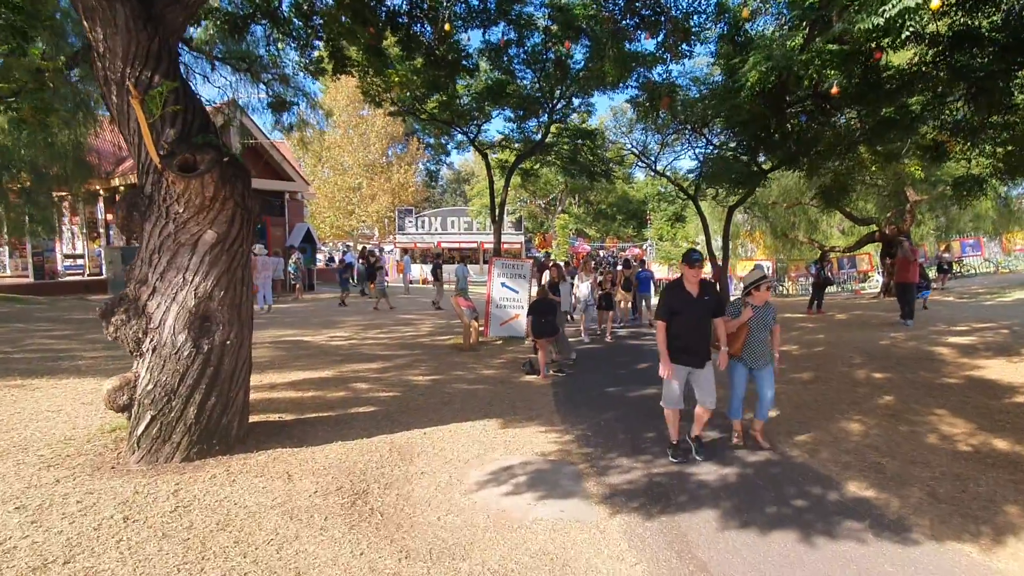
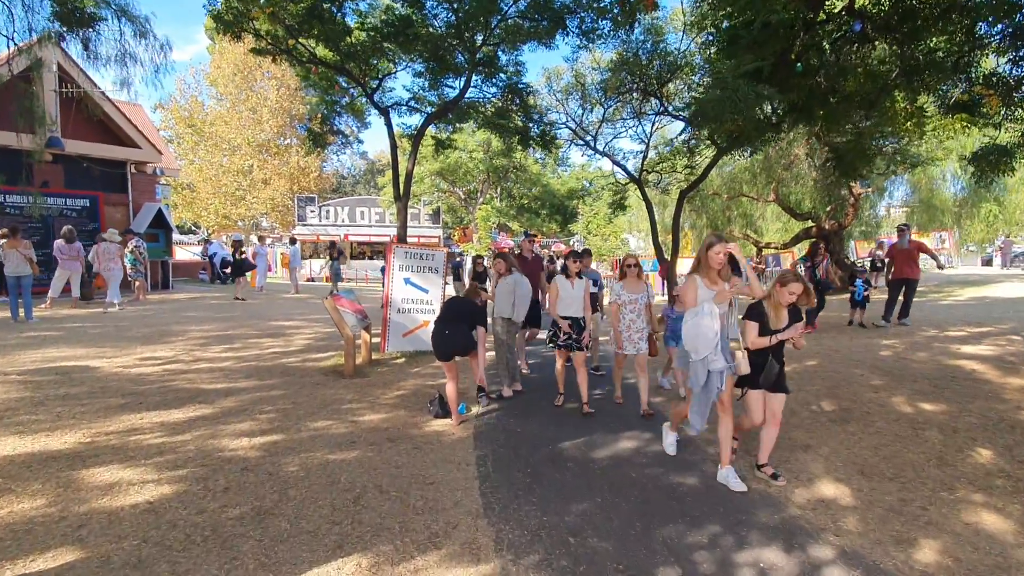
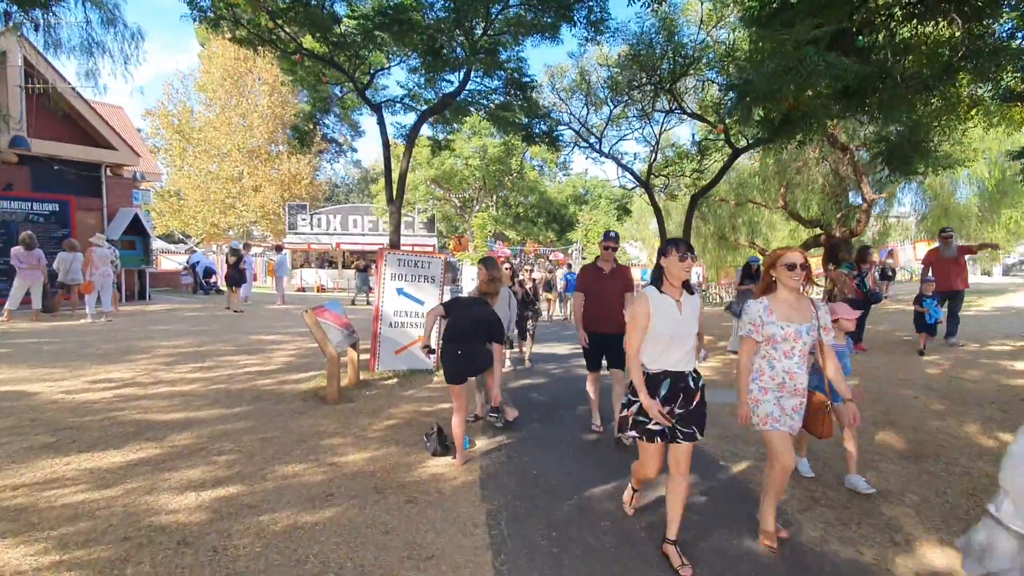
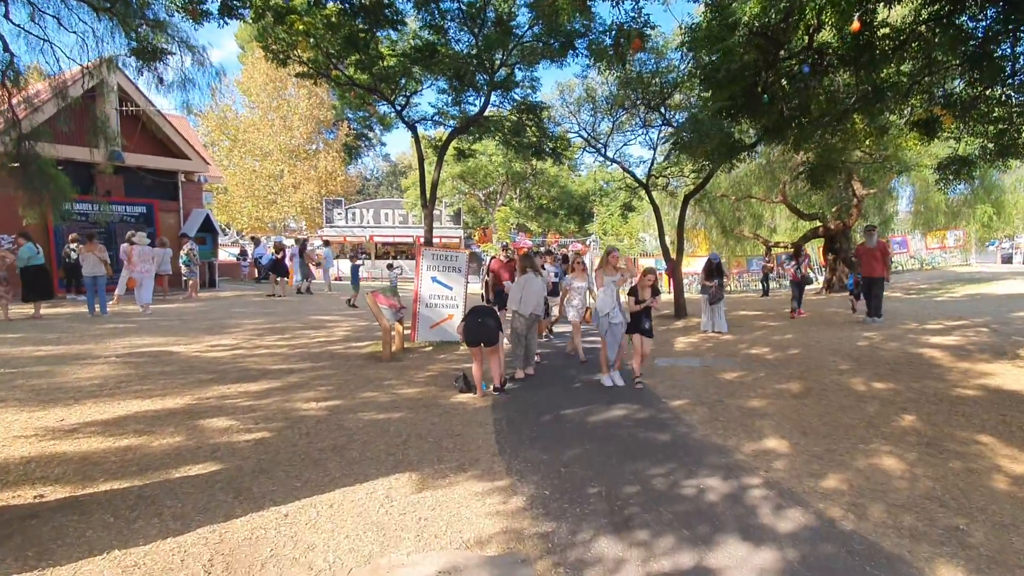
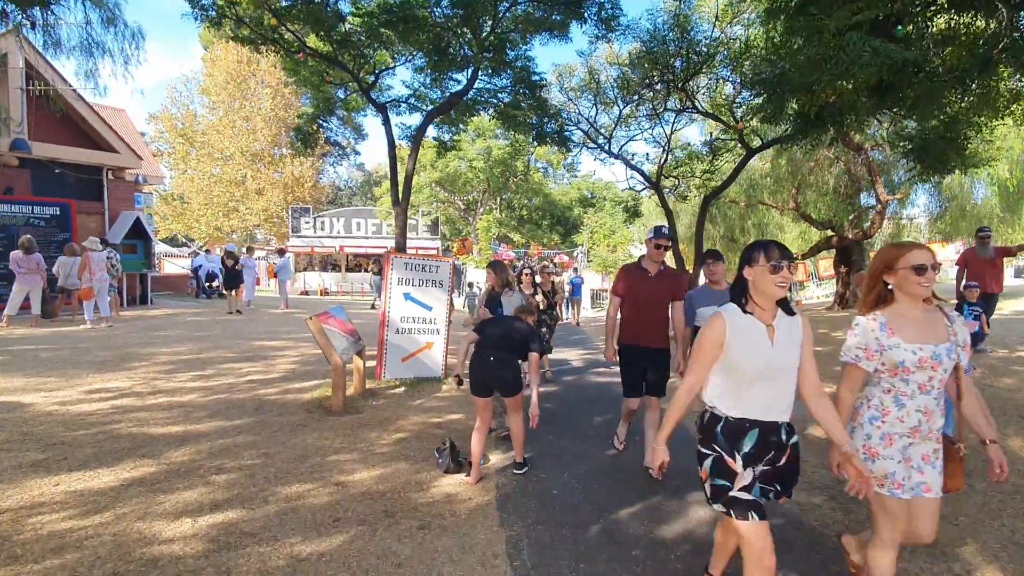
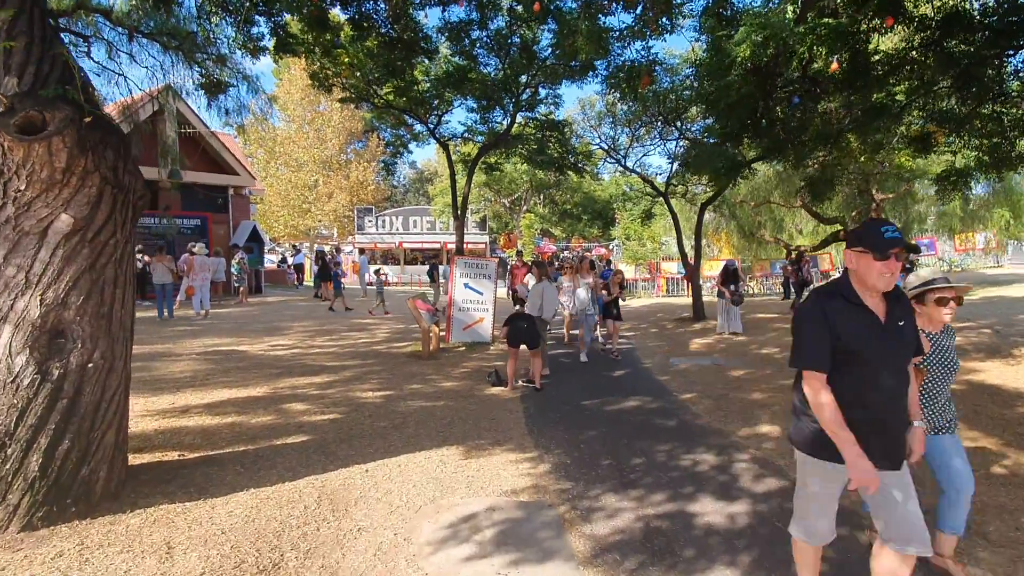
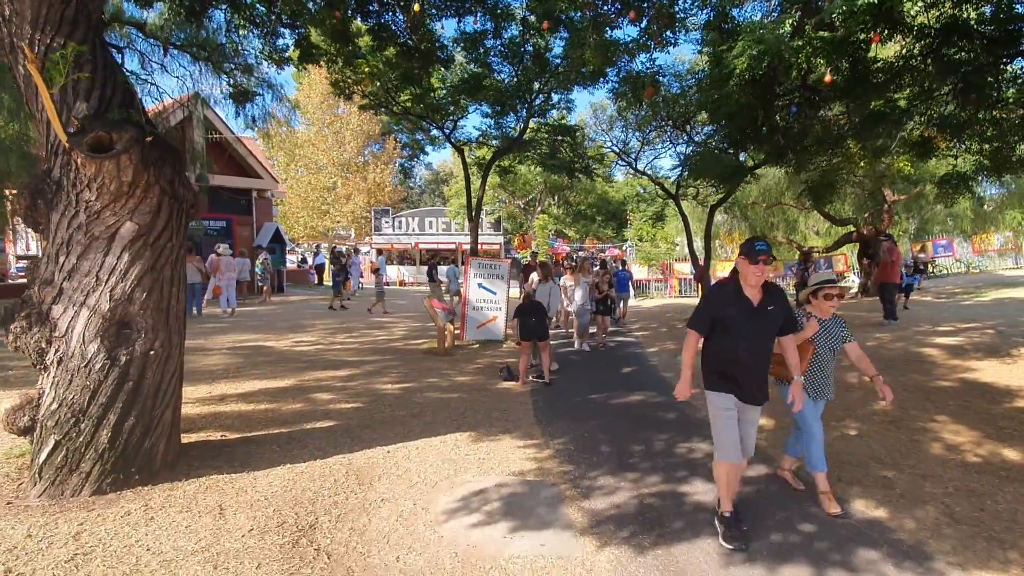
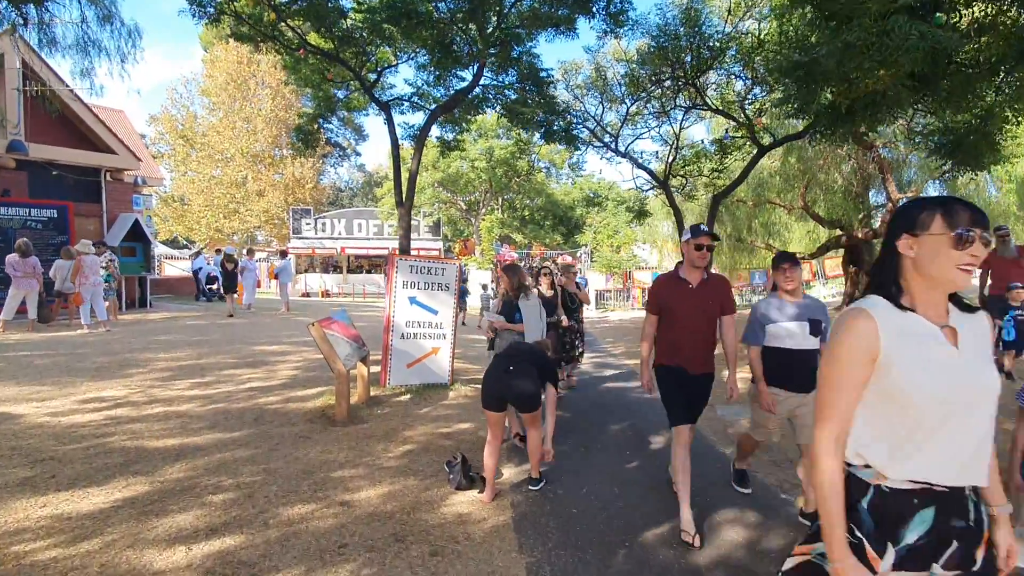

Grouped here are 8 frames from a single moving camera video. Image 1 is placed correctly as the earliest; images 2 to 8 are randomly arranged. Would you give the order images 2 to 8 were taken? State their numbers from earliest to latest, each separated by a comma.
7, 6, 4, 2, 3, 5, 8
